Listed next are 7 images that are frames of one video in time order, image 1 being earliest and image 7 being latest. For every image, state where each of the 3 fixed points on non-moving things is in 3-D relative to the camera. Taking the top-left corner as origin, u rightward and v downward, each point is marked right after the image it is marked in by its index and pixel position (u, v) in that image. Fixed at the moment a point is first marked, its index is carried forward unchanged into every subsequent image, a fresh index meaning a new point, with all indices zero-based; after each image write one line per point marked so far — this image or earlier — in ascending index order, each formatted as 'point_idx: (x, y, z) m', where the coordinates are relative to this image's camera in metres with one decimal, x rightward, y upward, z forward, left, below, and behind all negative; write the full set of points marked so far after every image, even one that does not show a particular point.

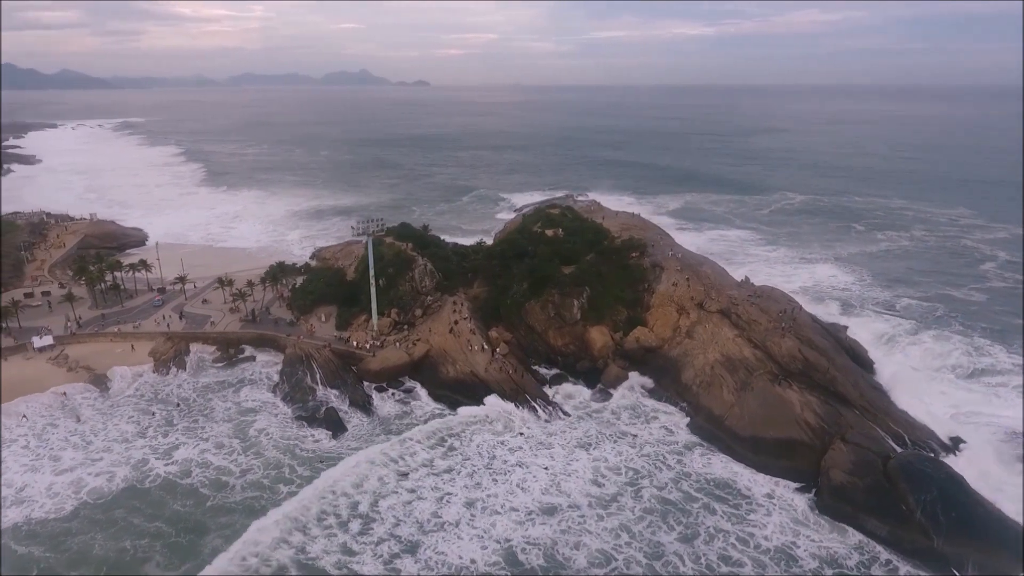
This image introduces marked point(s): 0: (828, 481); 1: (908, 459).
0: (+9.9, -6.1, +19.3) m
1: (+12.4, -5.5, +19.5) m
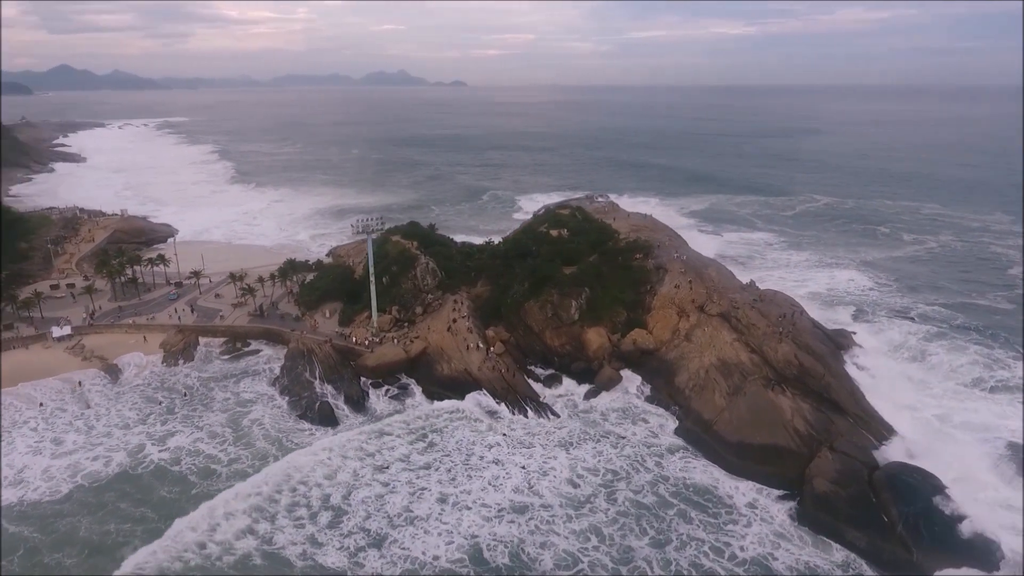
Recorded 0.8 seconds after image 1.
0: (+9.2, -6.2, +18.9) m
1: (+11.6, -5.7, +19.0) m
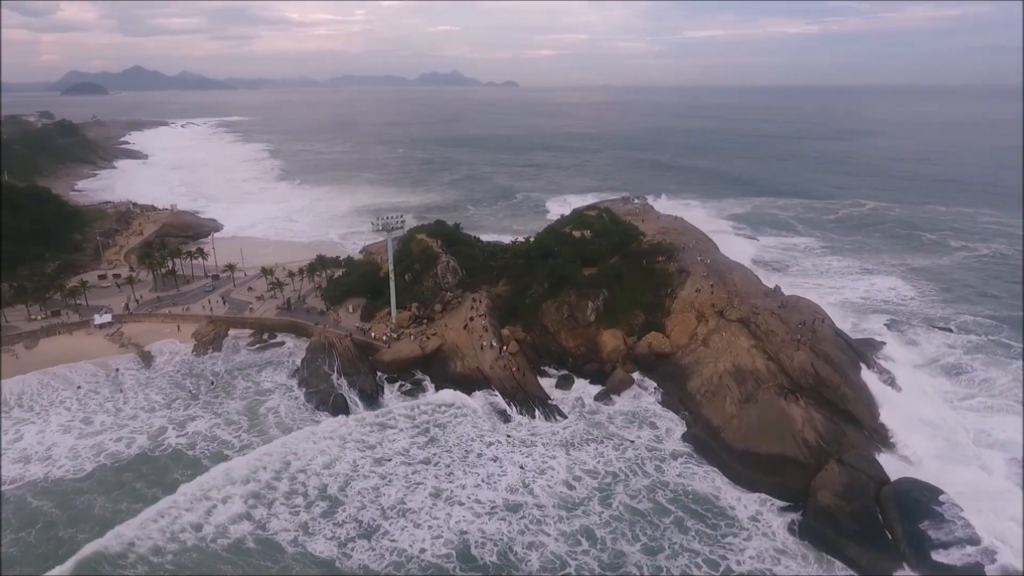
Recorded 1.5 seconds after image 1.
0: (+9.0, -6.4, +18.3) m
1: (+11.5, -5.9, +18.2) m
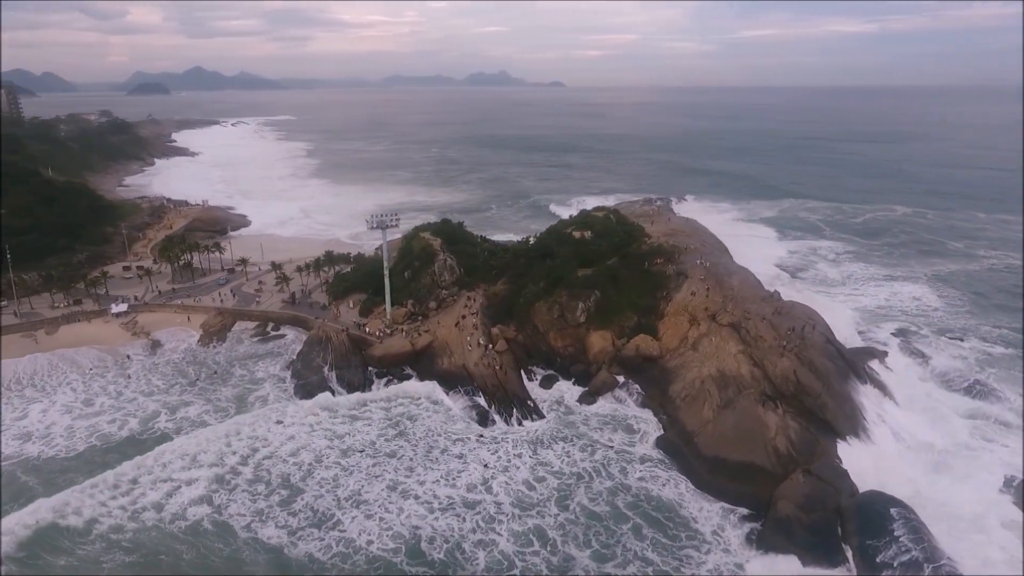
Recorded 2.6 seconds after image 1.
0: (+7.7, -6.5, +17.9) m
1: (+10.1, -6.1, +17.6) m
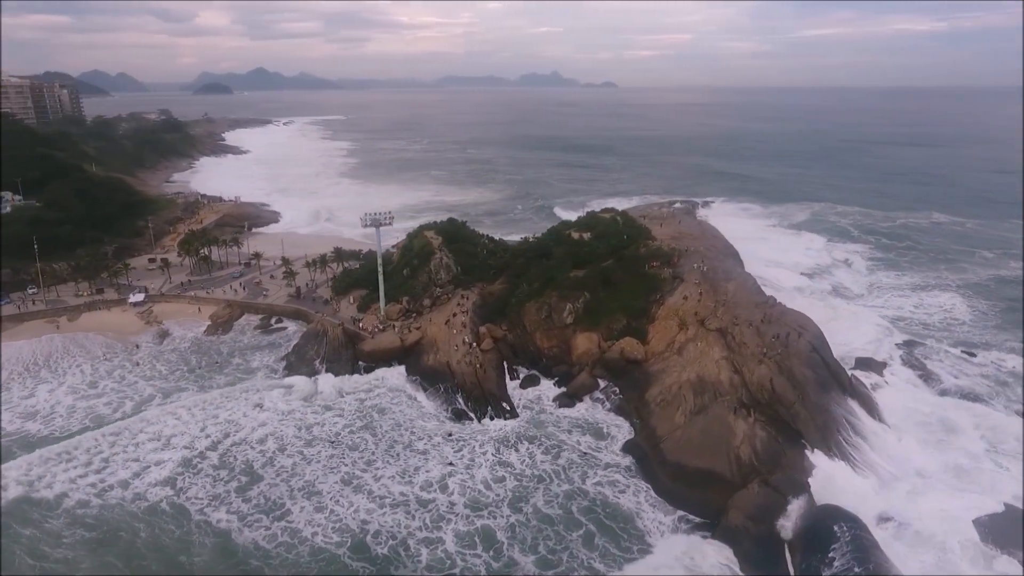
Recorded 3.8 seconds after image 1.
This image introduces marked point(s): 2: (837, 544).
0: (+6.1, -6.6, +17.5) m
1: (+8.6, -6.3, +17.1) m
2: (+8.6, -6.9, +16.4) m
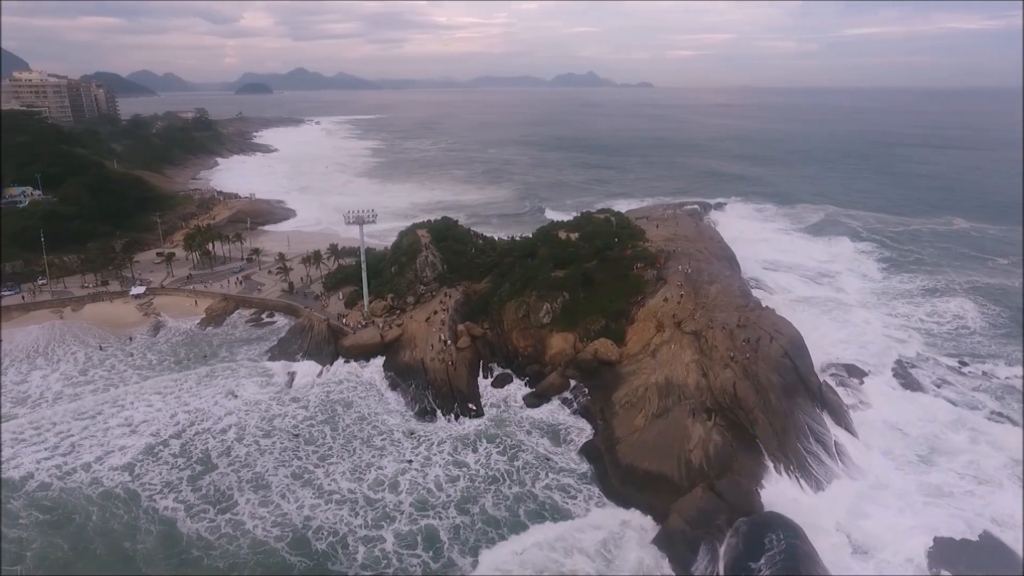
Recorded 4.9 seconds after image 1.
0: (+4.4, -6.7, +17.3) m
1: (+6.8, -6.4, +16.8) m
2: (+6.8, -7.0, +16.1) m
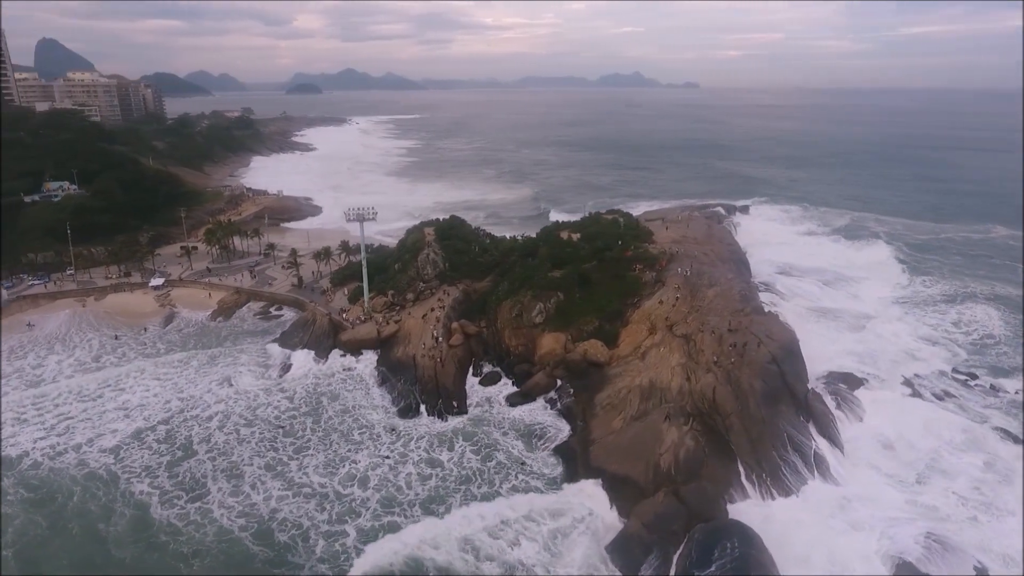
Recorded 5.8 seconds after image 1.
0: (+3.2, -6.7, +17.2) m
1: (+5.6, -6.5, +16.5) m
2: (+5.6, -7.0, +15.8) m
